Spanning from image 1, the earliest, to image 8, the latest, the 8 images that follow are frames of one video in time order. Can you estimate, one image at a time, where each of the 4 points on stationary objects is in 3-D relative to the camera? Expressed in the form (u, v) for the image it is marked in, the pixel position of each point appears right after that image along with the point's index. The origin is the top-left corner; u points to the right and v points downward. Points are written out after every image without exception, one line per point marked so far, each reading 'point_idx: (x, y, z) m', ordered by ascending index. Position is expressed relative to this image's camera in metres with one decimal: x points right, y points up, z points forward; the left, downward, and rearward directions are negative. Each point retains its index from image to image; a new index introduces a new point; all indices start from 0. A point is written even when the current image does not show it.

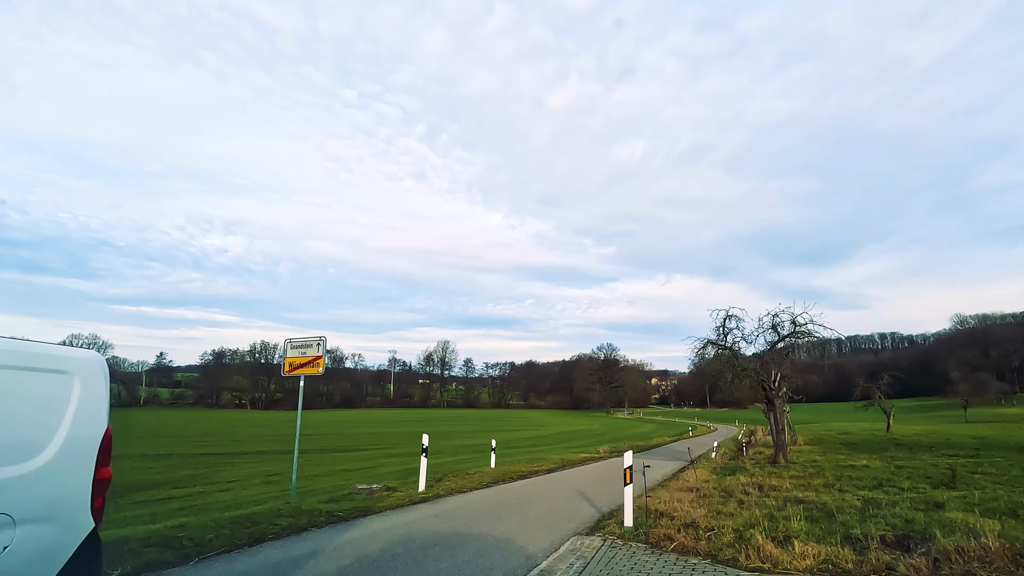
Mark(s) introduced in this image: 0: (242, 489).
0: (-8.8, -6.6, +17.6) m
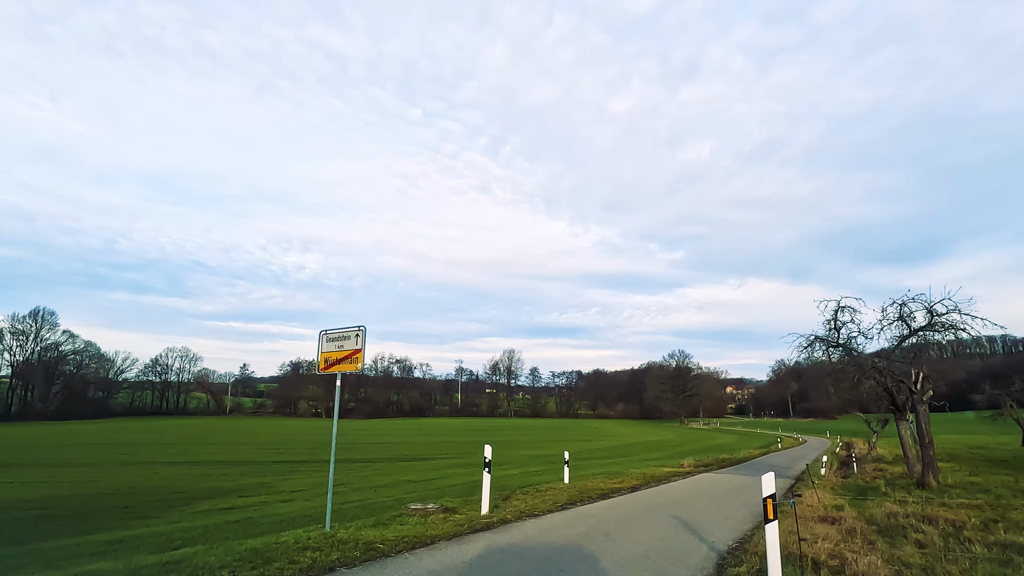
0: (-6.5, -6.7, +17.0) m
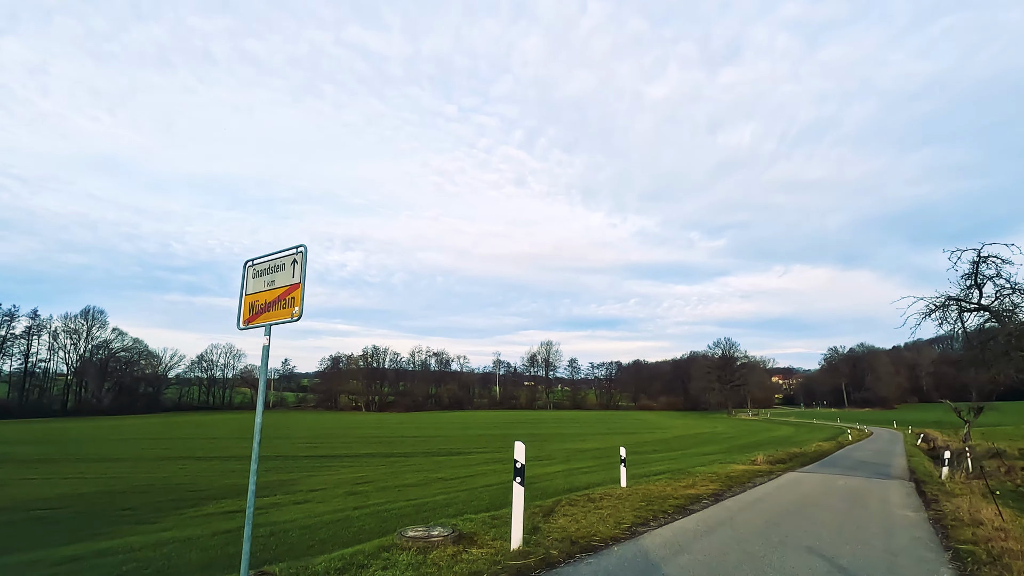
0: (-5.4, -6.0, +14.9) m
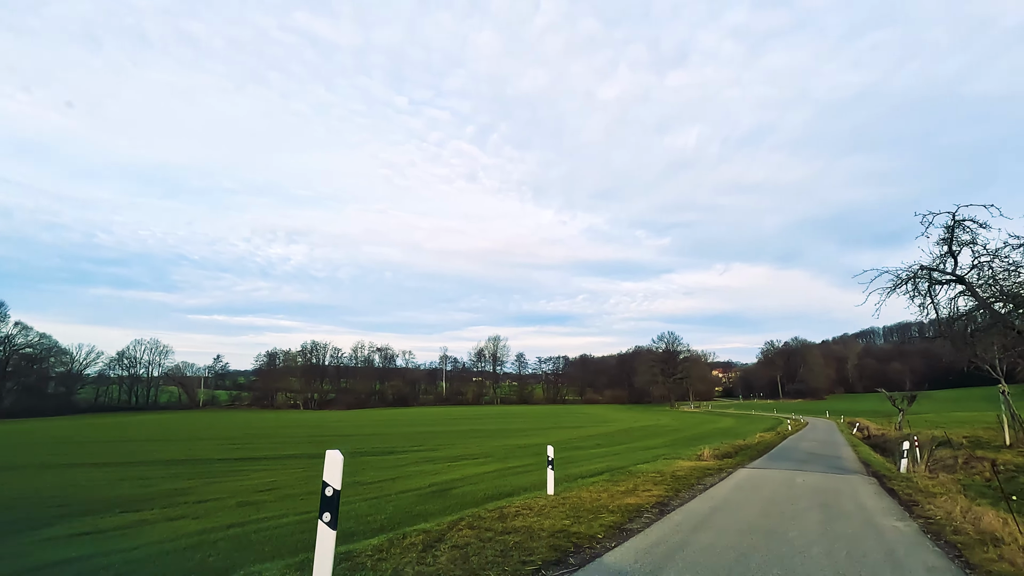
0: (-7.3, -5.3, +12.4) m
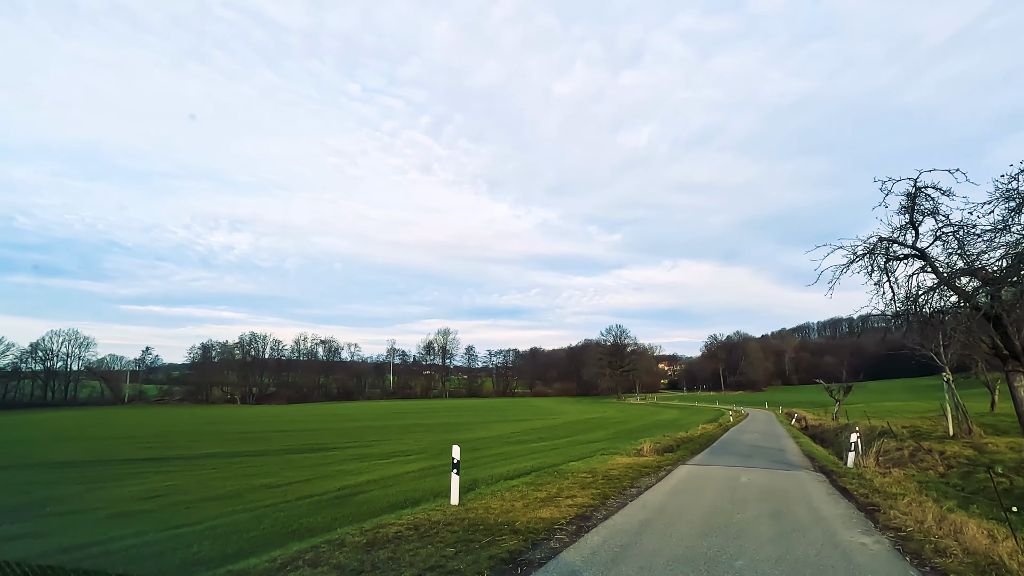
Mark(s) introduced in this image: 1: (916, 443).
0: (-9.0, -4.7, +10.3) m
1: (+9.2, -3.5, +12.2) m
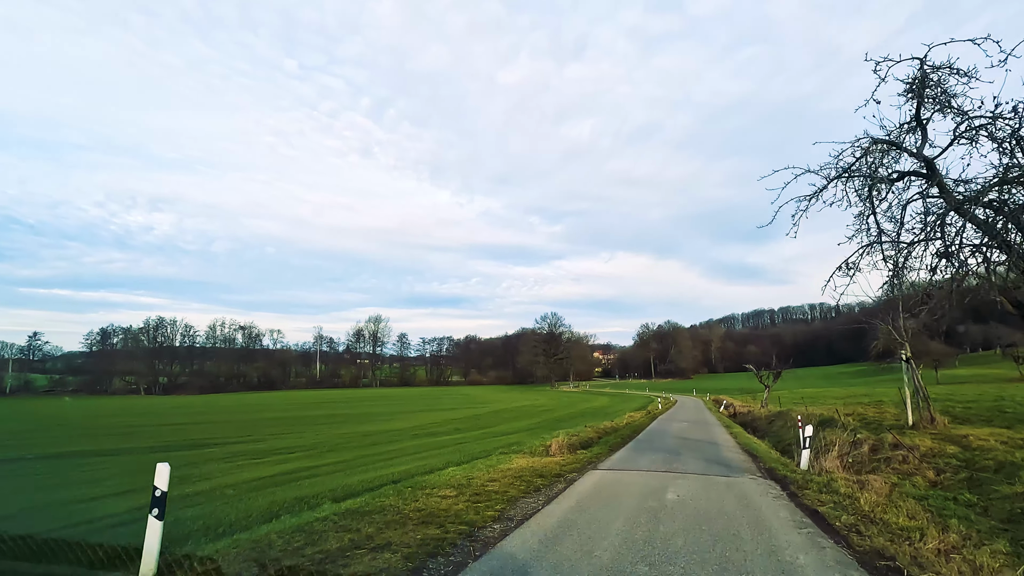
0: (-11.1, -3.7, +6.2) m
1: (+6.8, -2.8, +10.2) m
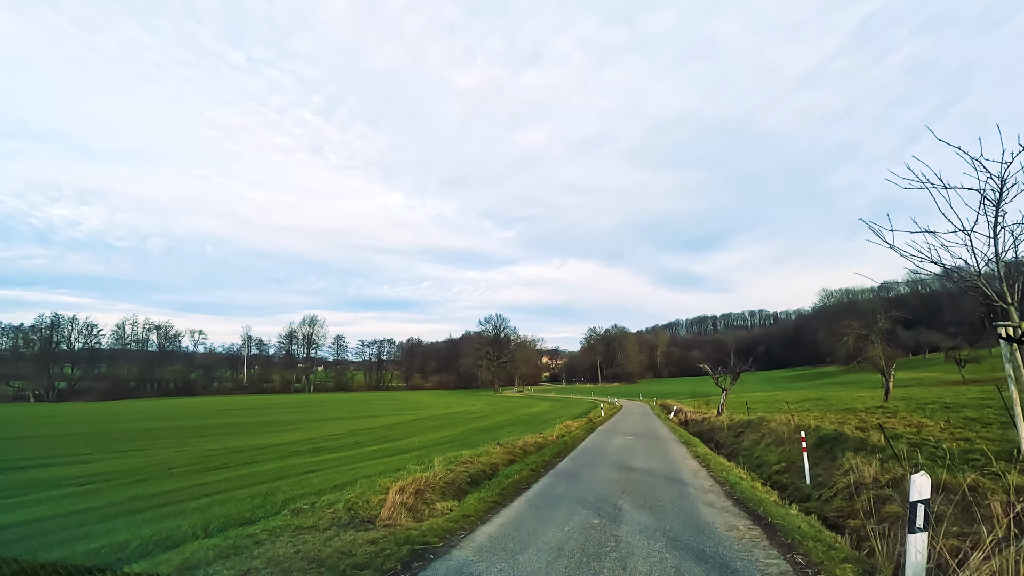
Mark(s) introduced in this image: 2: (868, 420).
0: (-12.8, -2.6, 0.0) m
1: (+4.7, -1.9, +5.6) m
2: (+8.3, -3.0, +12.4) m
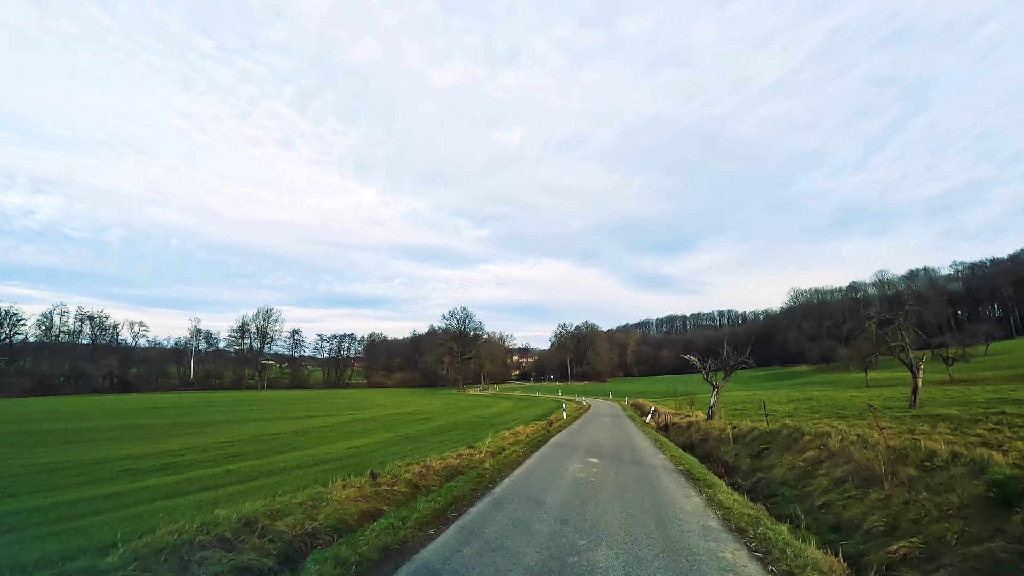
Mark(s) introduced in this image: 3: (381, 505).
0: (-13.8, -1.2, -6.1) m
1: (+3.4, -0.8, +0.4) m
2: (+6.6, -2.0, +7.3) m
3: (-1.8, -2.3, +5.4) m
